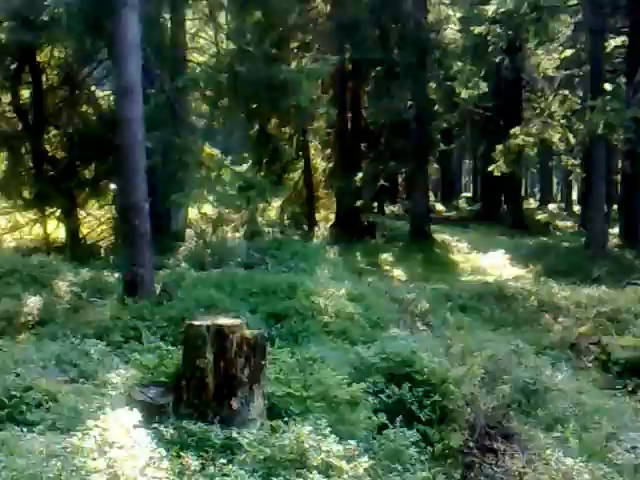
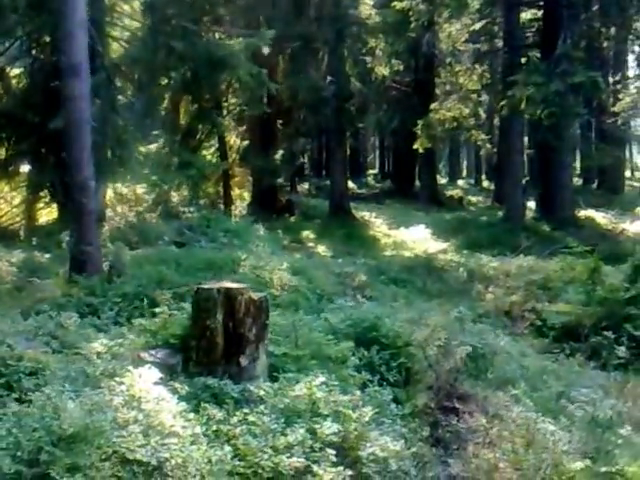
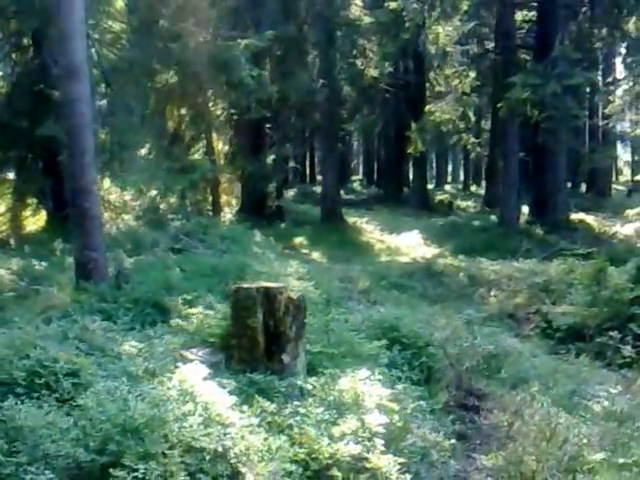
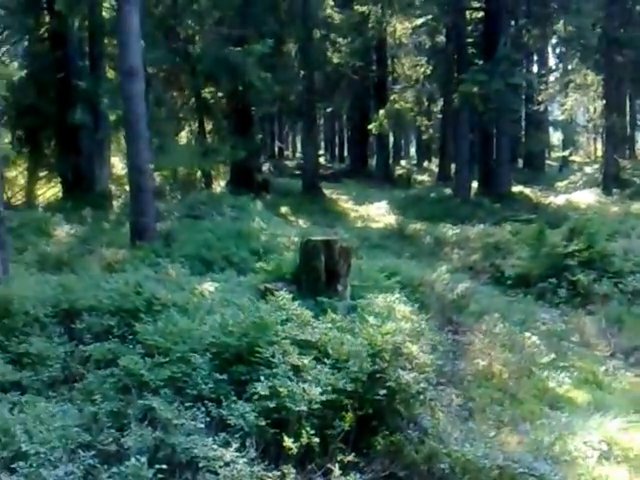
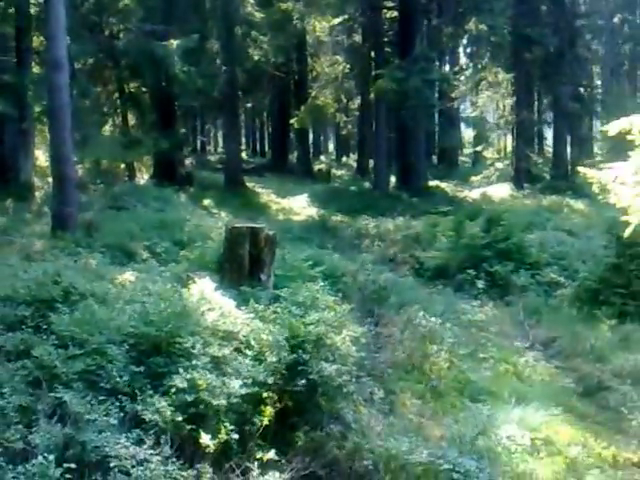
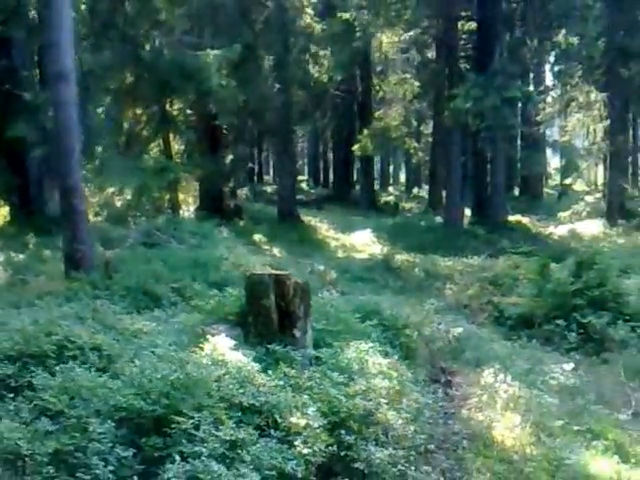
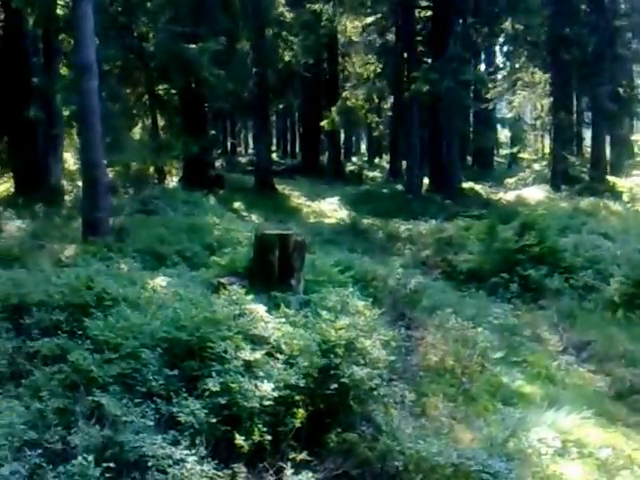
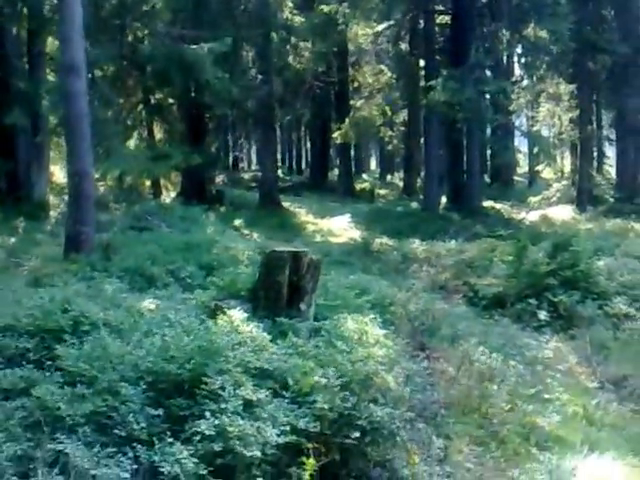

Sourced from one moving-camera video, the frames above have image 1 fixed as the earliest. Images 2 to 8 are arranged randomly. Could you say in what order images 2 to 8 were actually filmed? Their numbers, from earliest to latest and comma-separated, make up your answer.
2, 3, 6, 8, 5, 7, 4
